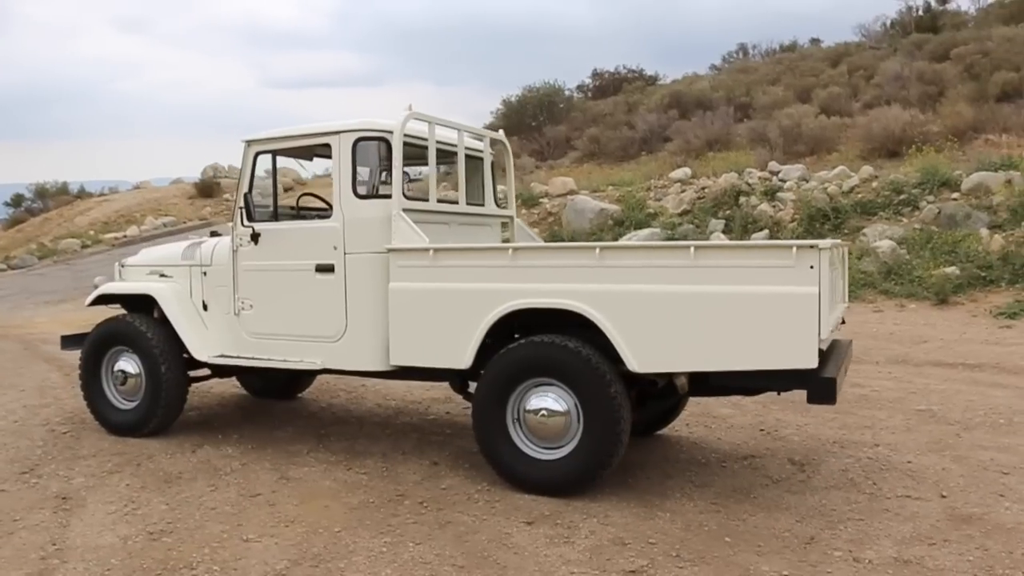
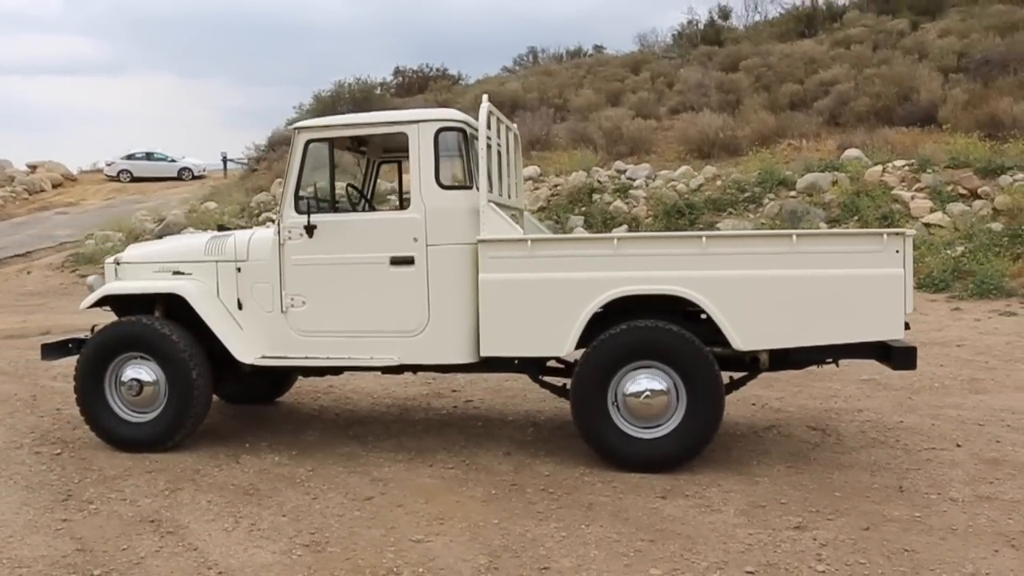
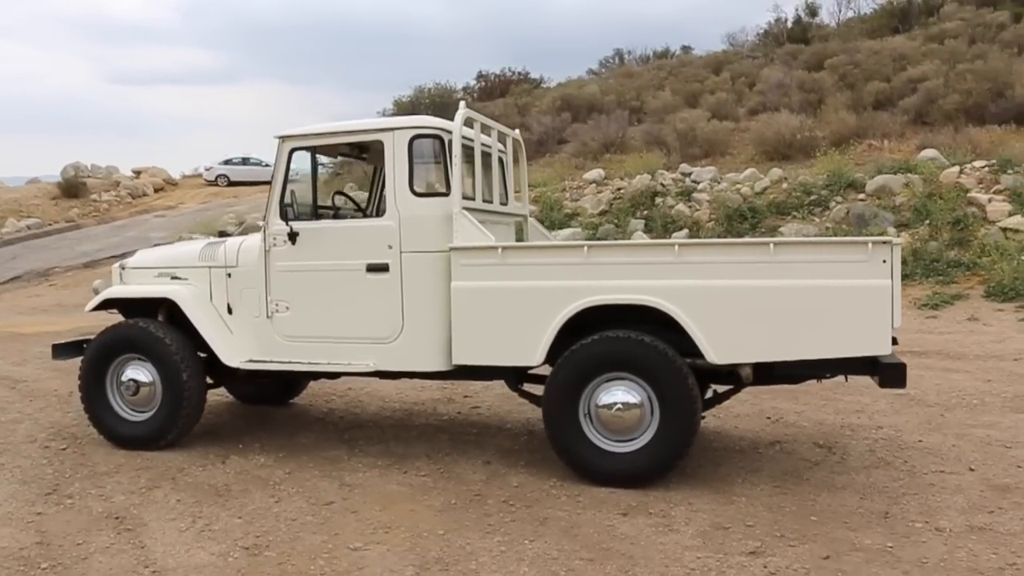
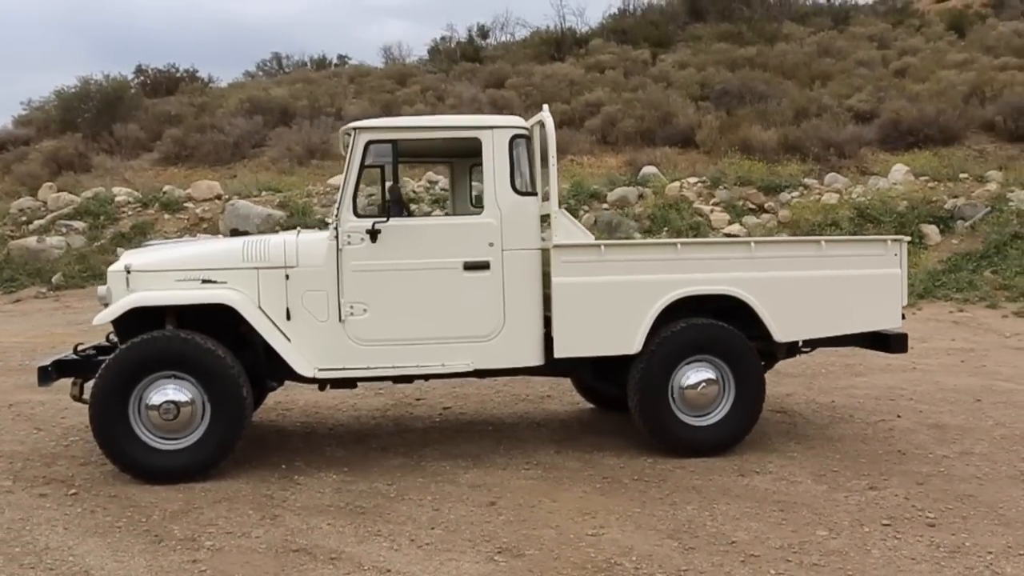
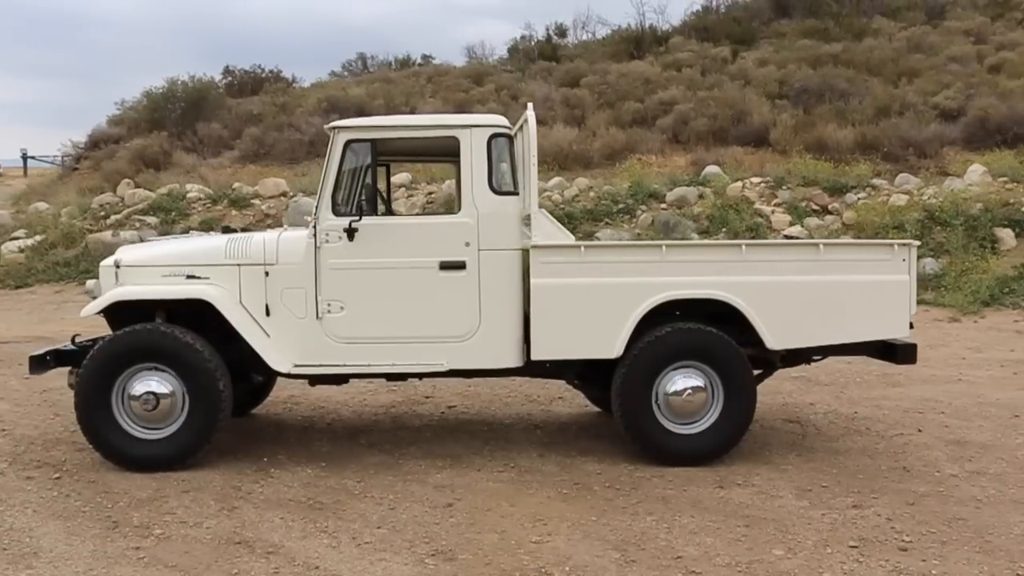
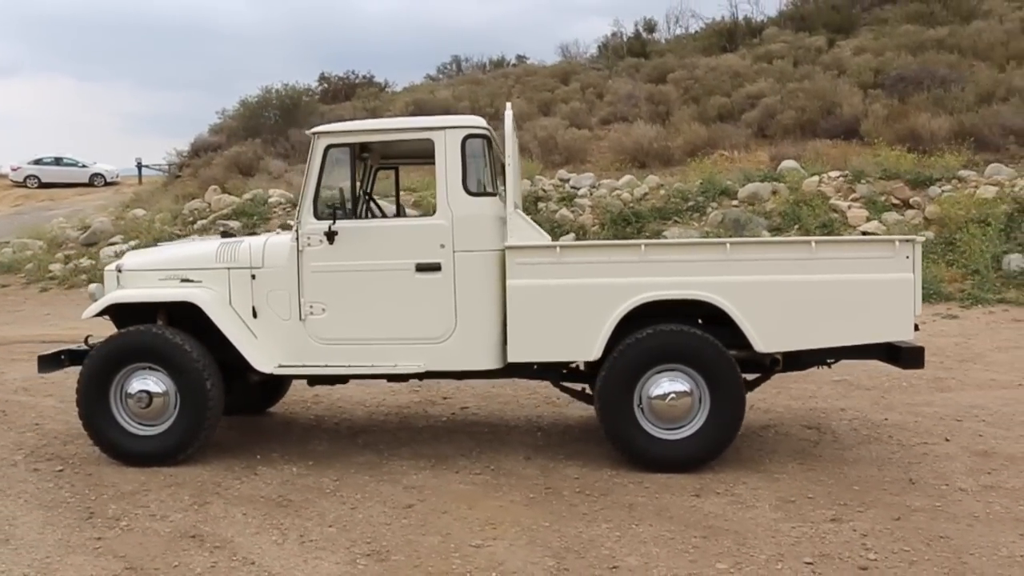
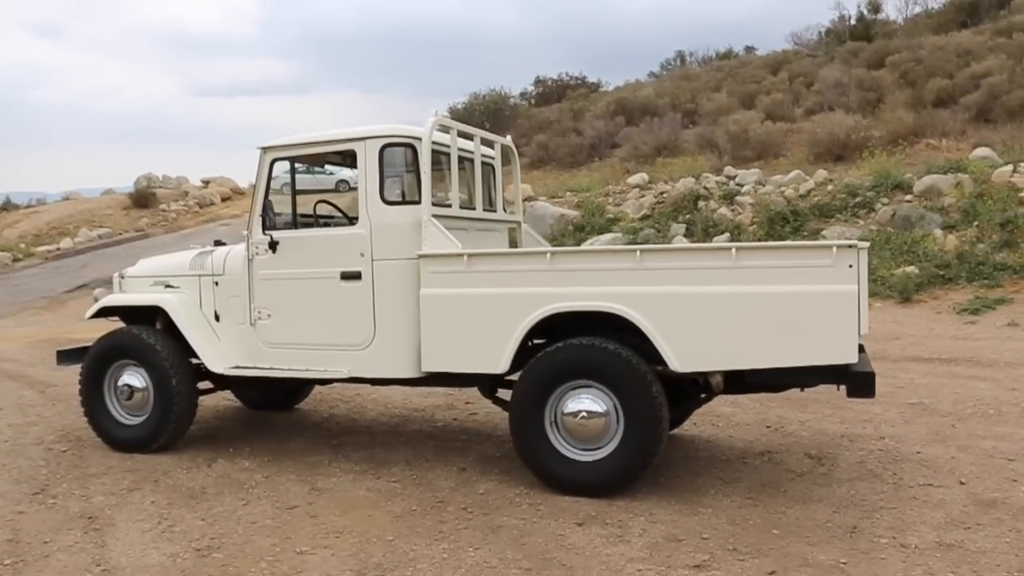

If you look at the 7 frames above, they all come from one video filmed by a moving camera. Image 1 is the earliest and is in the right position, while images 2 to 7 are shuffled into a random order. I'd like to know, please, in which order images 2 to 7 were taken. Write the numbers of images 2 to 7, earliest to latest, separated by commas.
7, 3, 2, 6, 5, 4
